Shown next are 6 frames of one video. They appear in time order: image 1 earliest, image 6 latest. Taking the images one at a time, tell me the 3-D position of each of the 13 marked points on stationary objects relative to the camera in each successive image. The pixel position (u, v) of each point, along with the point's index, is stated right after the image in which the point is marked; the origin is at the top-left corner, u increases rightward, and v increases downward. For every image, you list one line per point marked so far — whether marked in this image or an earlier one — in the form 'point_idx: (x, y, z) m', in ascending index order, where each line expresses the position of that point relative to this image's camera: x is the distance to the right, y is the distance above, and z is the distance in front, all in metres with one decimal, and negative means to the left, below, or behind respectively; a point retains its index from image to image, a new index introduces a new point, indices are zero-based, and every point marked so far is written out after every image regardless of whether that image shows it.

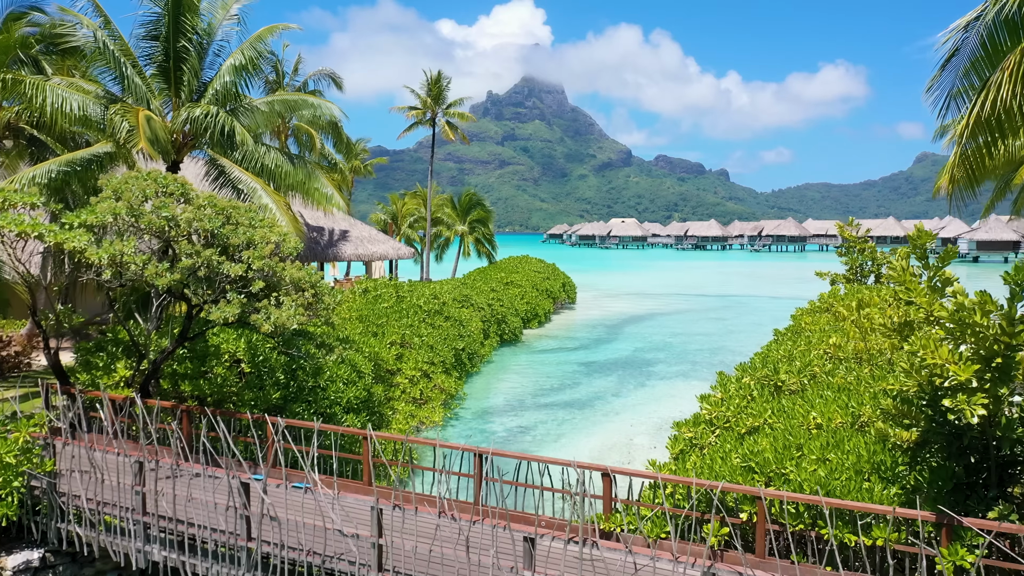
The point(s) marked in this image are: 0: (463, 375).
0: (-1.3, -2.3, +14.9) m
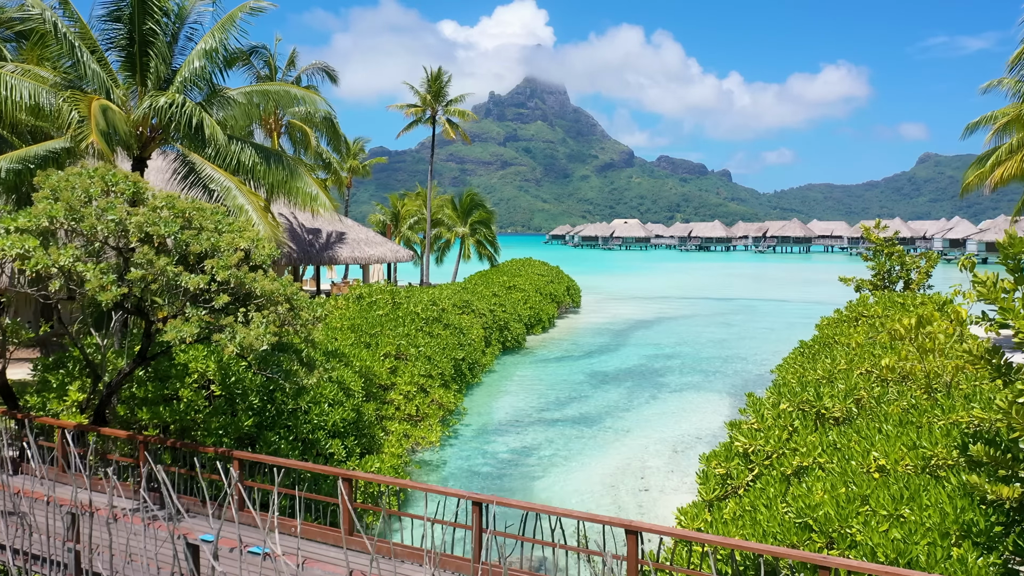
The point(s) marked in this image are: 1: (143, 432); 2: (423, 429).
0: (-1.2, -2.4, +14.0) m
1: (-4.0, -1.6, +6.3) m
2: (-1.6, -2.5, +10.1) m
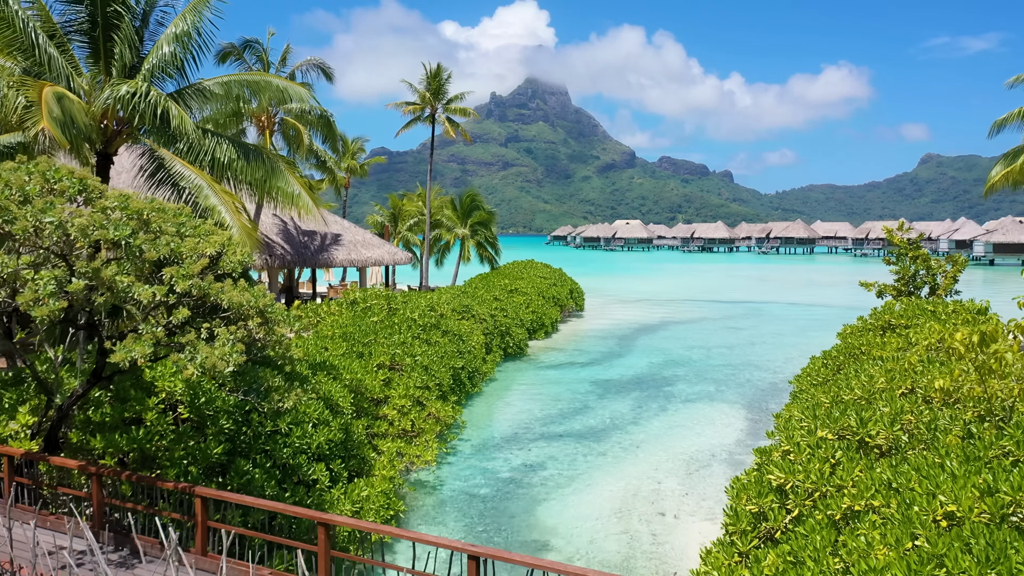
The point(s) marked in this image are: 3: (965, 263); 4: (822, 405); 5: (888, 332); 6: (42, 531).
0: (-1.1, -2.5, +13.2) m
1: (-4.0, -1.7, +5.6) m
2: (-1.6, -2.6, +9.4) m
3: (+10.0, +0.5, +12.6) m
4: (+3.7, -1.4, +6.9) m
5: (+6.6, -0.8, +10.0) m
6: (-4.3, -2.2, +5.3) m
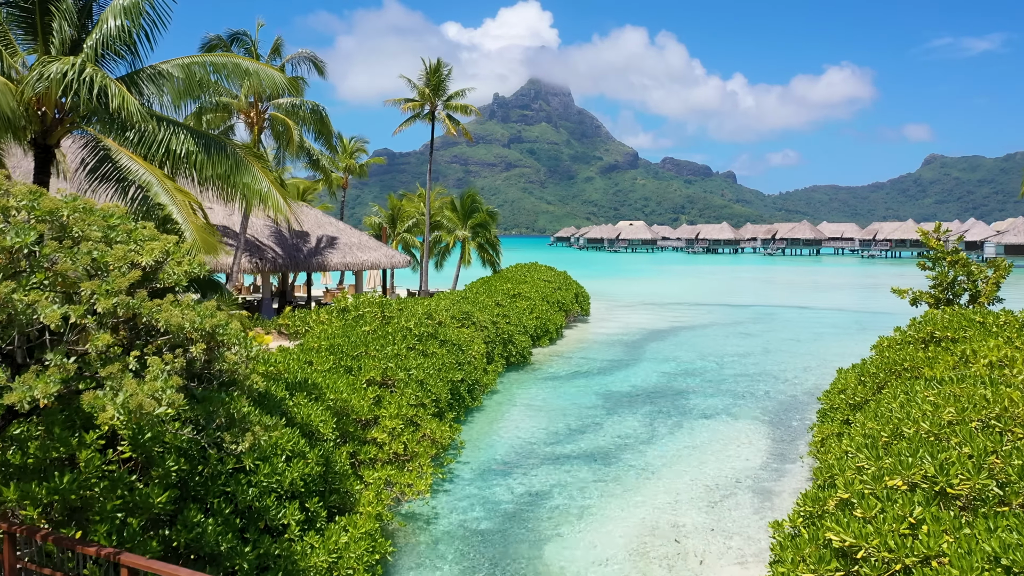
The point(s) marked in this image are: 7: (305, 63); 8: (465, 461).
0: (-1.1, -2.7, +12.2) m
1: (-4.0, -1.8, +4.6) m
2: (-1.5, -2.7, +8.4) m
3: (+10.0, +0.4, +11.6) m
4: (+3.8, -1.5, +5.9) m
5: (+6.6, -0.9, +9.0) m
6: (-4.3, -2.4, +4.3) m
7: (-6.6, +7.2, +18.4) m
8: (-0.8, -3.1, +10.3) m
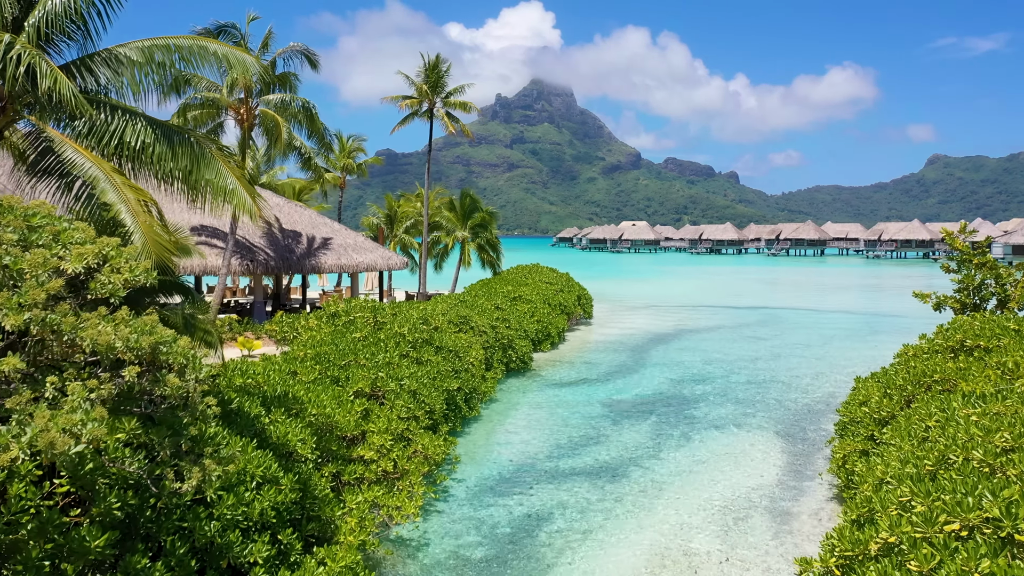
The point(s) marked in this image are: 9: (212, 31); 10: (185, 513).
0: (-1.1, -2.8, +11.6) m
1: (-4.1, -1.9, +4.0) m
2: (-1.5, -2.8, +7.8) m
3: (+10.0, +0.3, +10.9) m
4: (+3.7, -1.6, +5.2) m
5: (+6.6, -1.0, +8.3) m
6: (-4.4, -2.5, +3.7) m
7: (-6.6, +7.1, +17.8) m
8: (-0.9, -3.2, +9.6) m
9: (-8.2, +7.1, +15.8) m
10: (-2.8, -1.9, +4.9) m
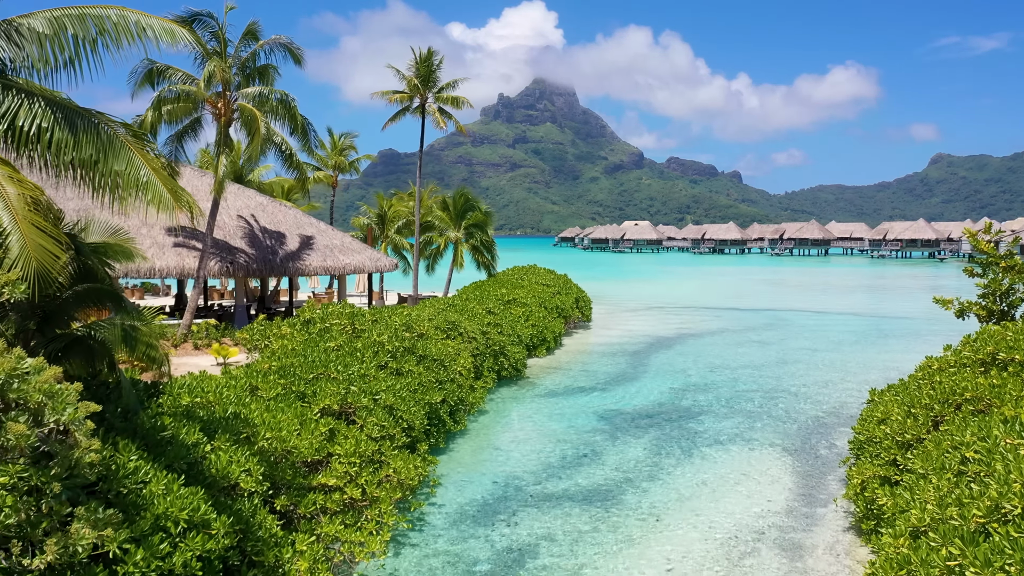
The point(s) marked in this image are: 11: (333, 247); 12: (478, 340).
0: (-1.3, -2.9, +10.7) m
1: (-4.3, -2.0, +3.1) m
2: (-1.8, -2.9, +6.9) m
3: (+9.8, +0.2, +10.0) m
4: (+3.4, -1.7, +4.3) m
5: (+6.3, -1.1, +7.4) m
6: (-4.7, -2.6, +2.9) m
7: (-6.8, +7.0, +16.9) m
8: (-1.1, -3.3, +8.8) m
9: (-8.4, +7.0, +14.9) m
10: (-3.1, -2.0, +4.1) m
11: (-6.2, +1.4, +20.1) m
12: (-0.9, -1.3, +14.6) m
